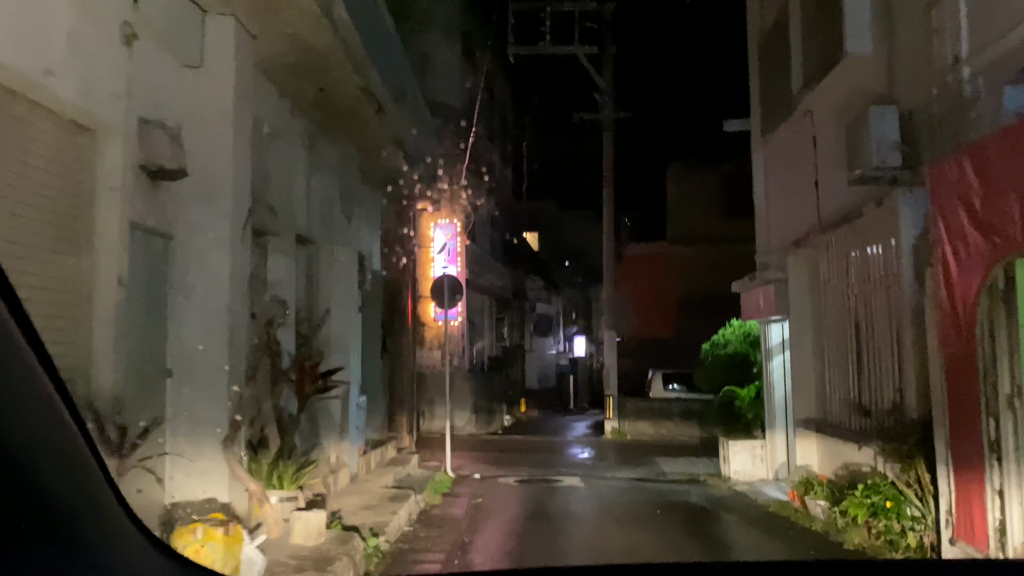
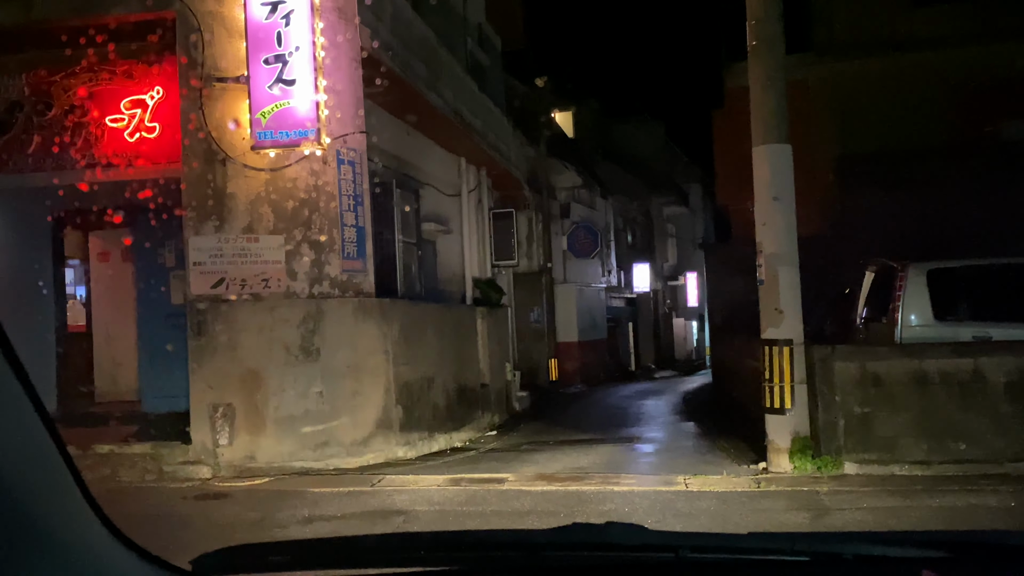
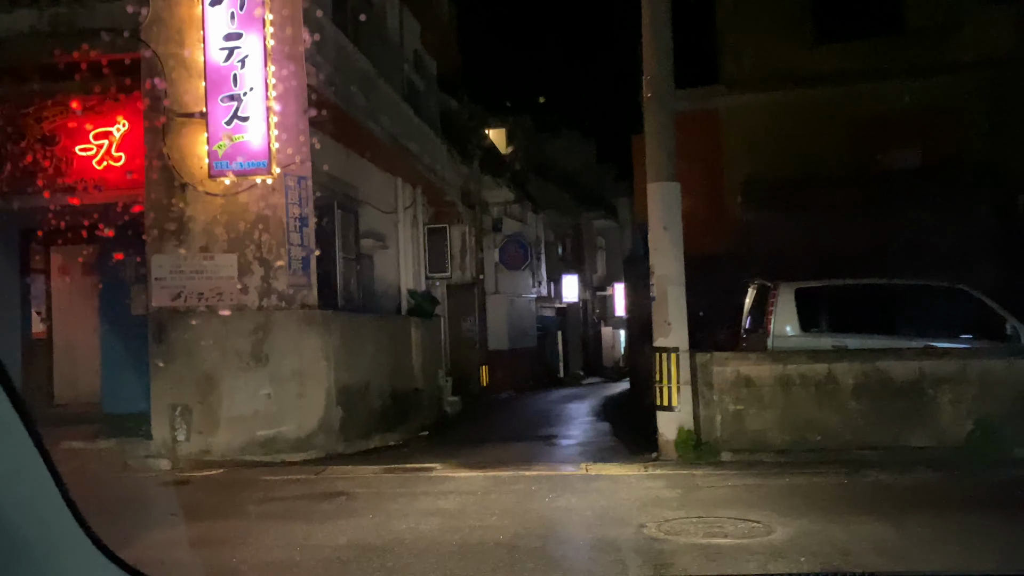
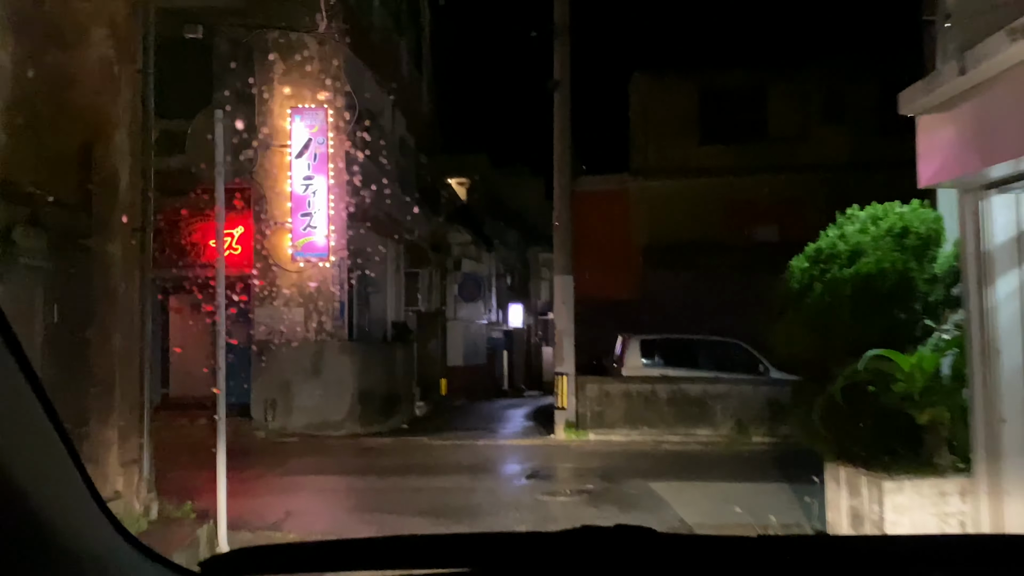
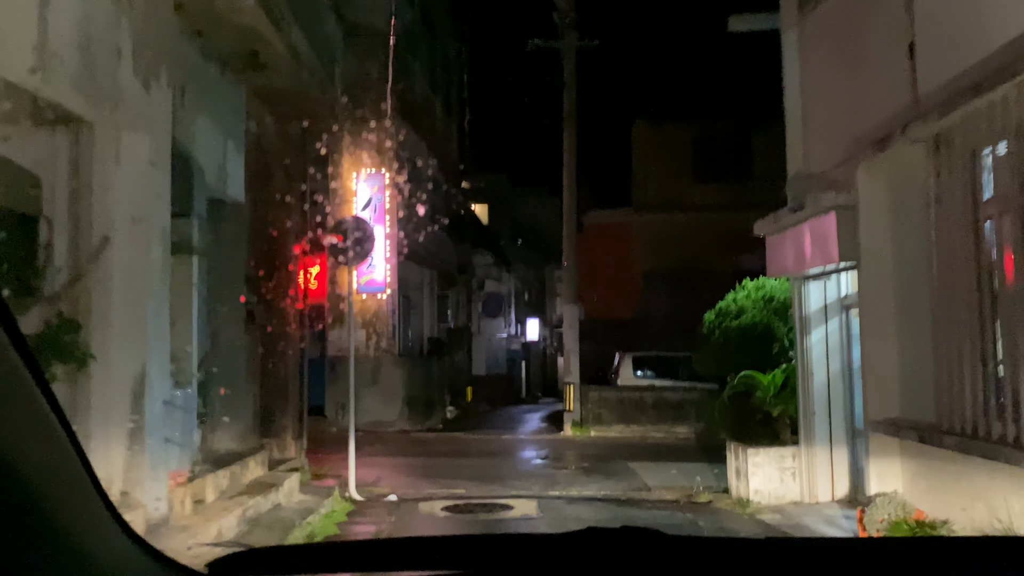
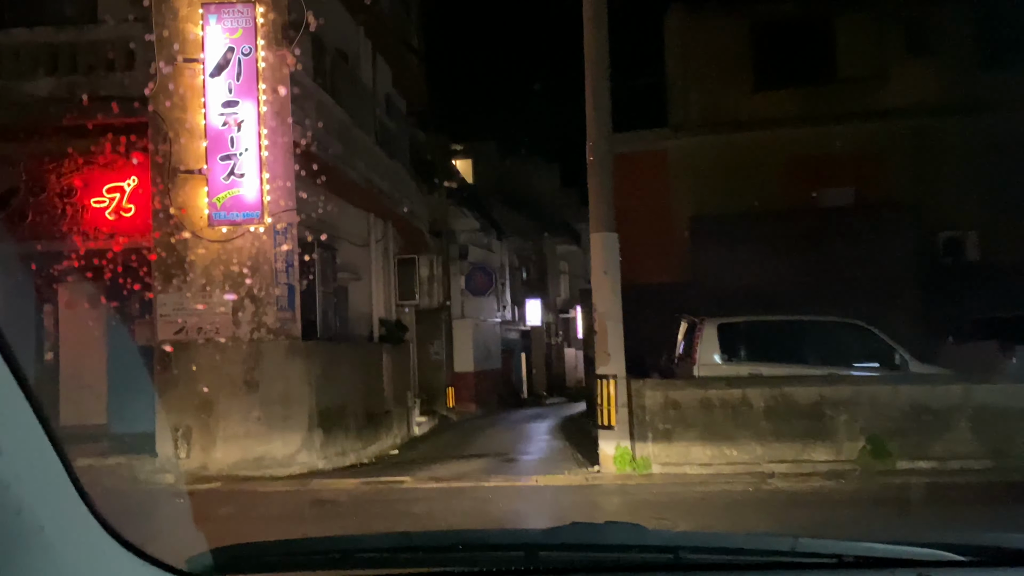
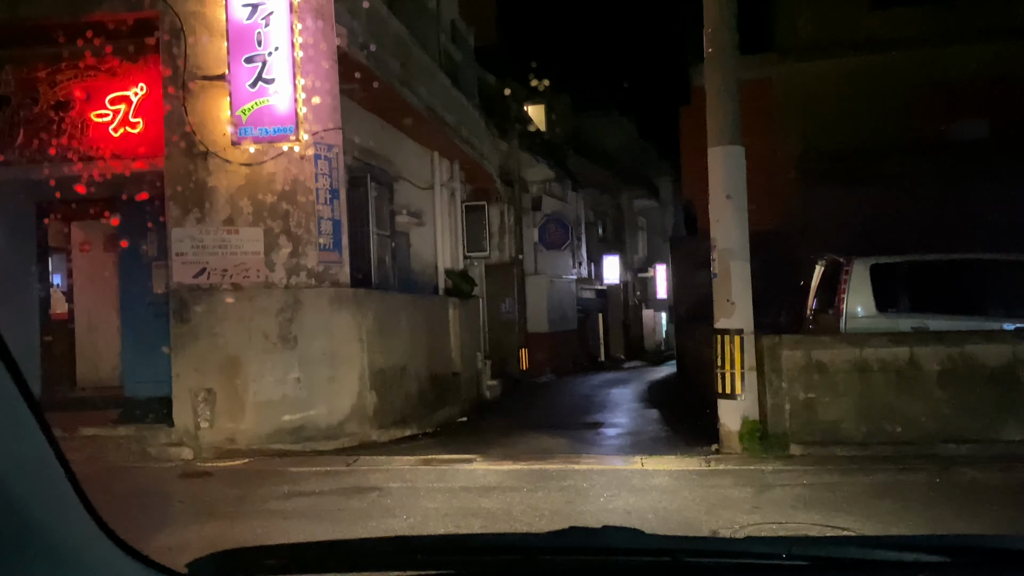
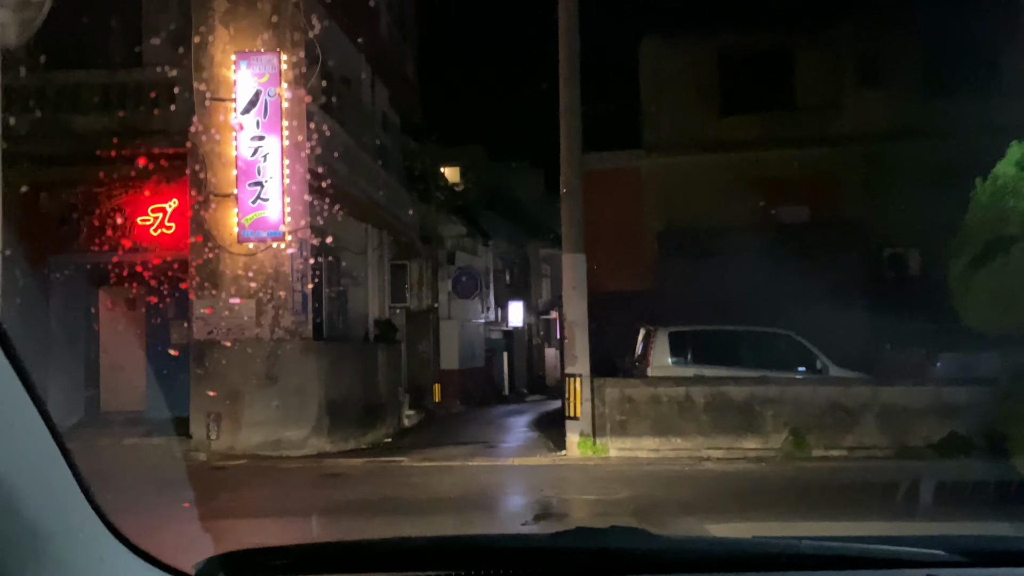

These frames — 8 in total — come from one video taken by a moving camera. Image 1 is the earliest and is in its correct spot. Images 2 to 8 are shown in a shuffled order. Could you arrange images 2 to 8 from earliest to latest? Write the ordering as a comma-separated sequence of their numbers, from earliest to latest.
5, 4, 8, 6, 3, 7, 2
